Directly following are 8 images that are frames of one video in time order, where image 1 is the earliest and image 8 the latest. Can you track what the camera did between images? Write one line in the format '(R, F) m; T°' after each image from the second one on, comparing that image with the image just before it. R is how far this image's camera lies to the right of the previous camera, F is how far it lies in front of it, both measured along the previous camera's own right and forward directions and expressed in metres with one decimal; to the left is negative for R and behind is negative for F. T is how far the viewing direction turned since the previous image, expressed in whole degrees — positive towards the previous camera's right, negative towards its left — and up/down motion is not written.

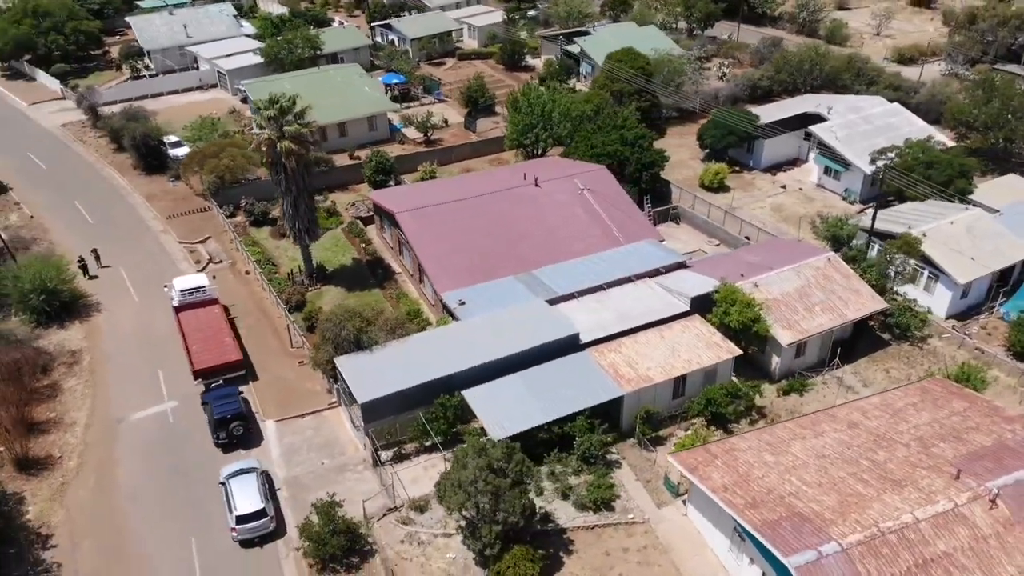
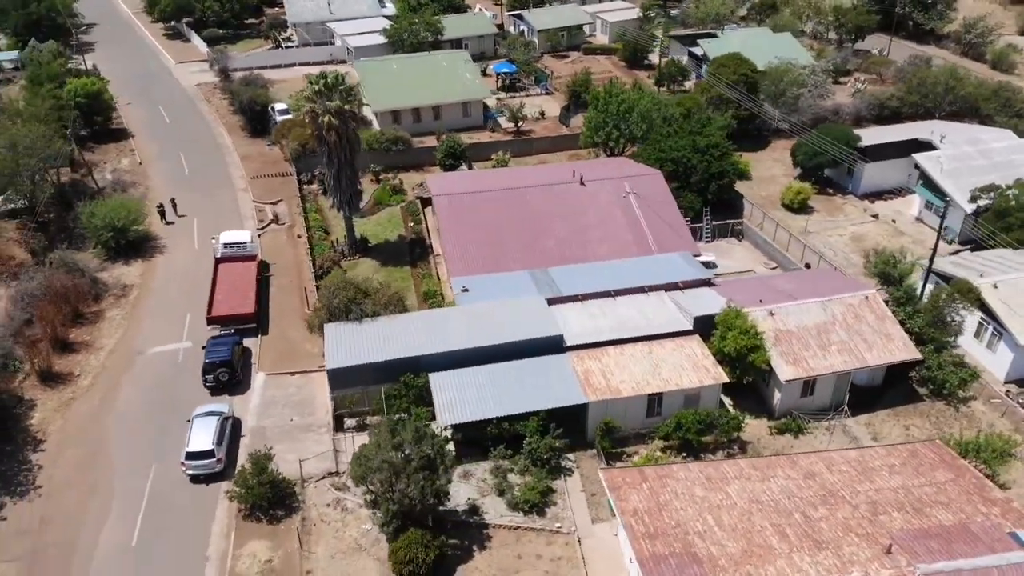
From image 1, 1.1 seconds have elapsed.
(+7.3, +0.8) m; -12°
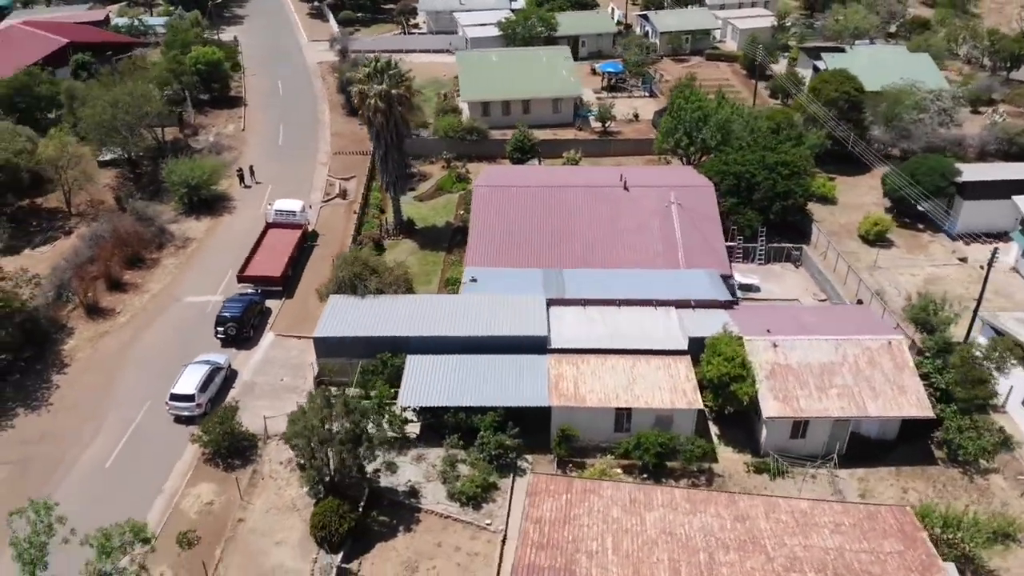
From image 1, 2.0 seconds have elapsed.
(+6.8, +0.7) m; -12°
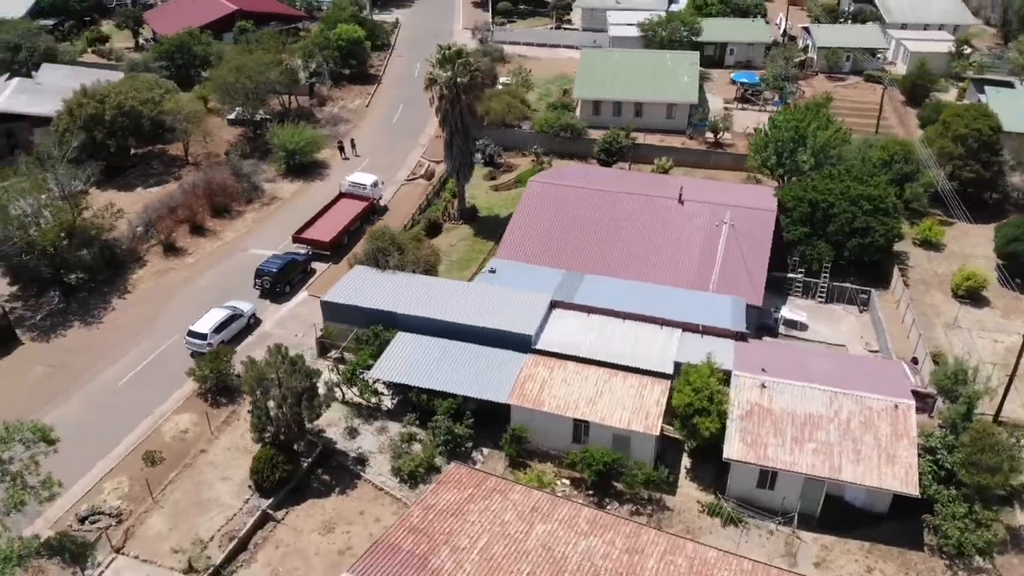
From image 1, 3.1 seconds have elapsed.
(+7.9, +0.9) m; -14°
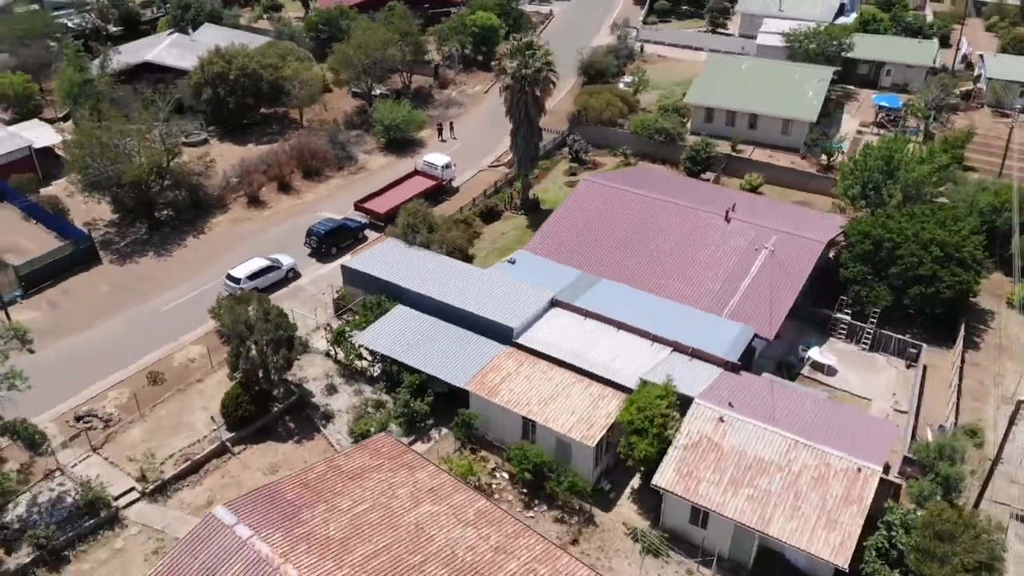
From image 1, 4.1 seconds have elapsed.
(+8.0, +0.7) m; -14°
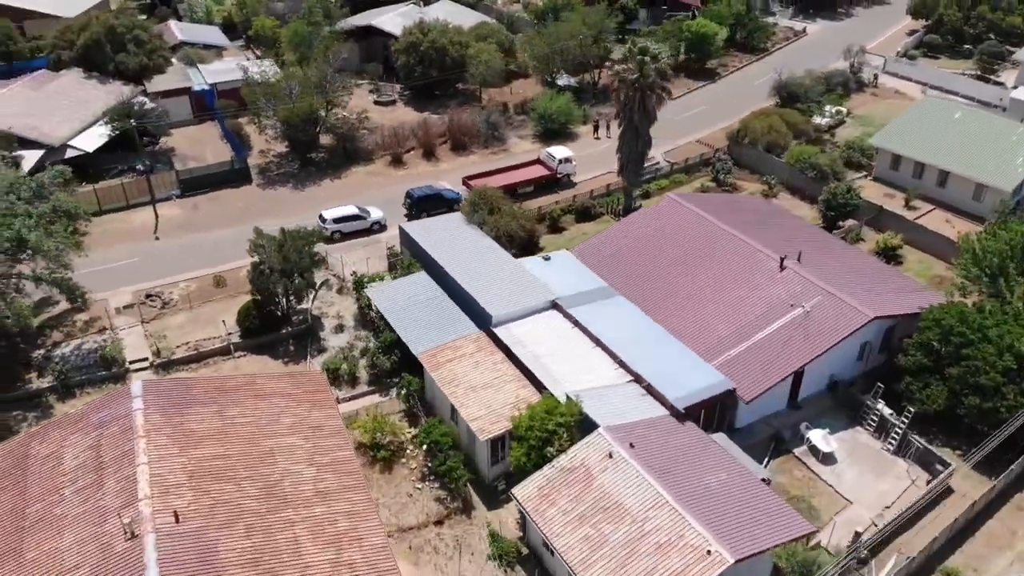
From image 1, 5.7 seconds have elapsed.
(+12.5, +1.9) m; -22°
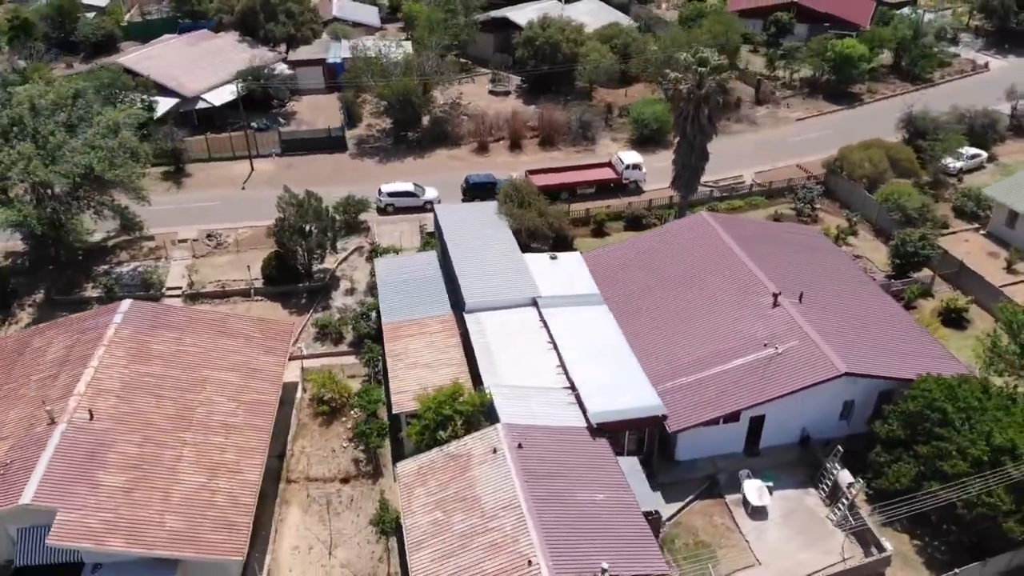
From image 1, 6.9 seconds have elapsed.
(+9.5, +0.8) m; -15°
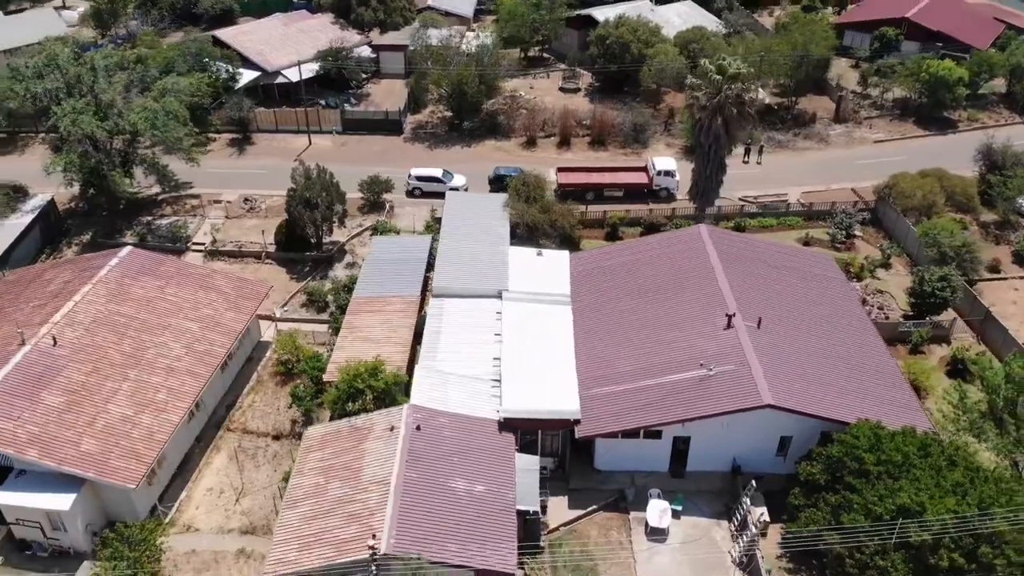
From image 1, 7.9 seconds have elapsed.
(+7.7, +0.4) m; -11°
